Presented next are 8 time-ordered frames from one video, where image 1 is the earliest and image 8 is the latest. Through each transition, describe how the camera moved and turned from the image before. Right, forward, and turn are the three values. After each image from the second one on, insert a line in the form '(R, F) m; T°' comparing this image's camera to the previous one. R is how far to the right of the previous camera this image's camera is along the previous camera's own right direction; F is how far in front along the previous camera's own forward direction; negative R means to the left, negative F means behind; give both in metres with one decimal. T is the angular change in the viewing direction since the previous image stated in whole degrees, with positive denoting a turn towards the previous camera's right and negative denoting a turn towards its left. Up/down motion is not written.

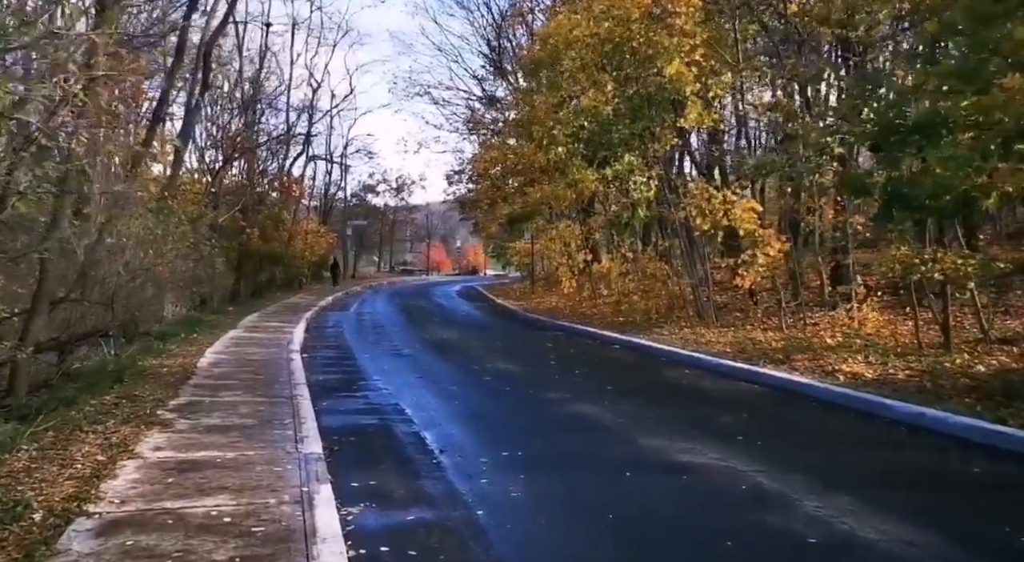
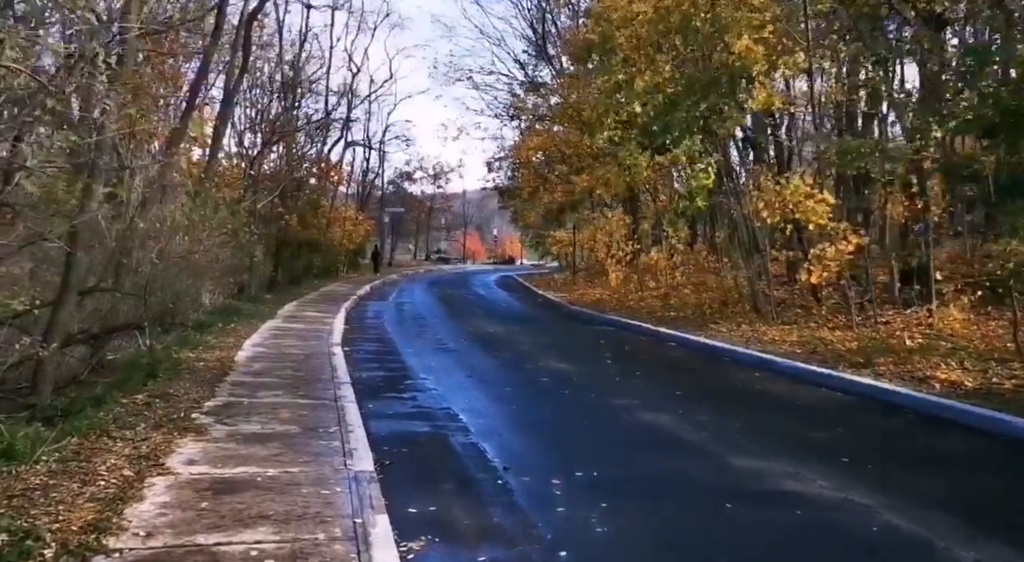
(-0.3, +1.0) m; -2°
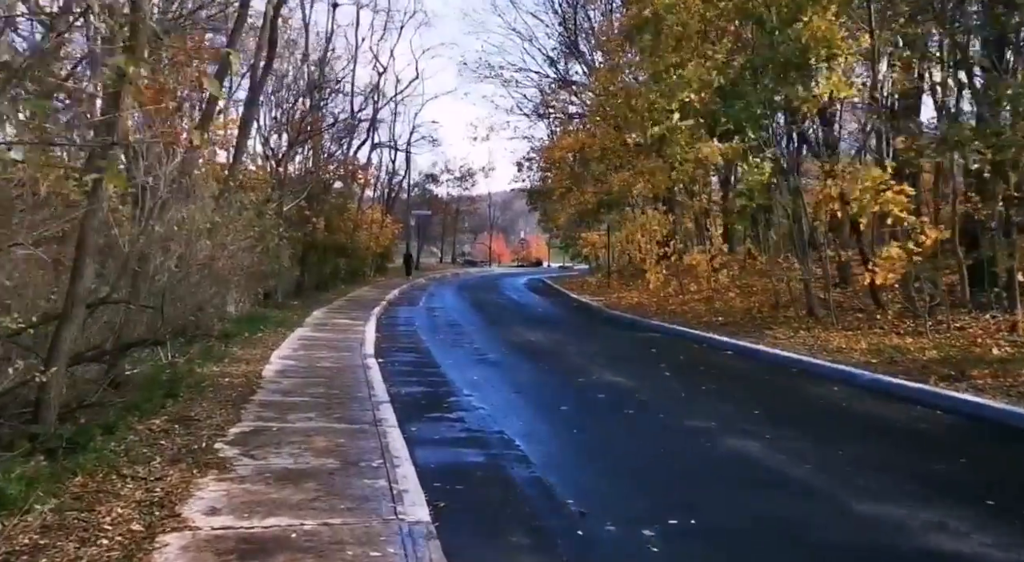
(-0.3, +1.2) m; -1°
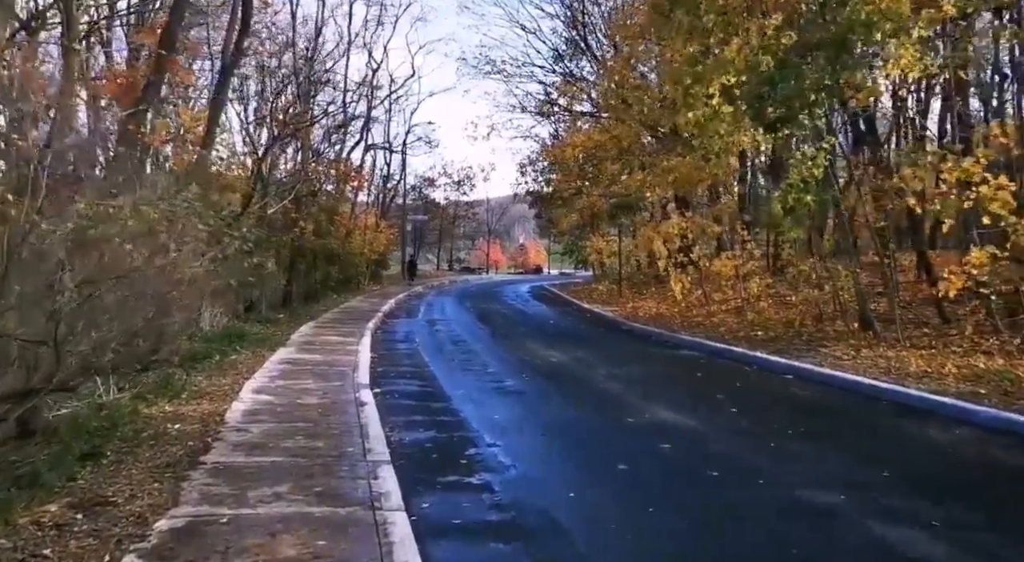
(-0.4, +2.7) m; 0°
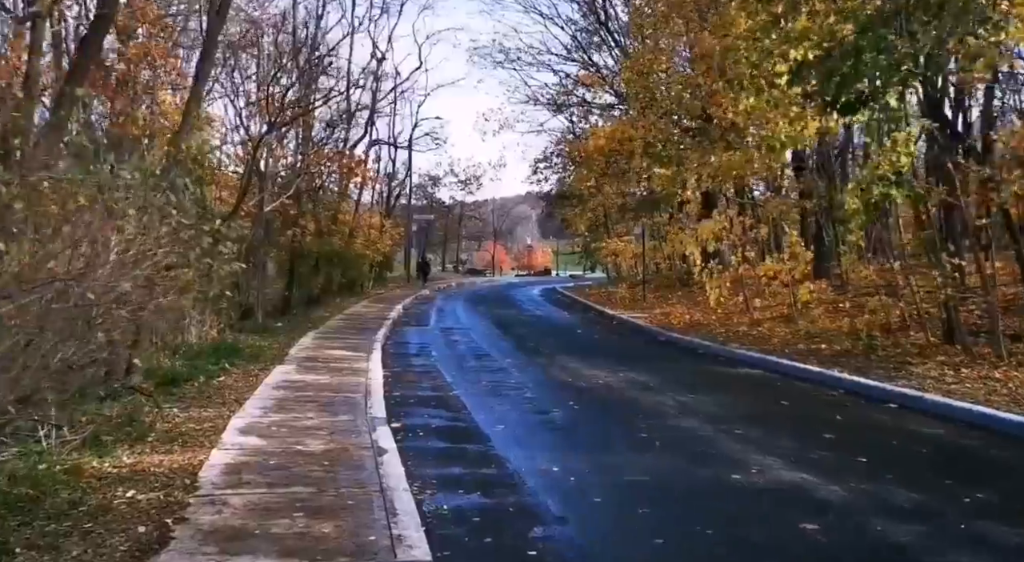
(-0.5, +2.6) m; 0°
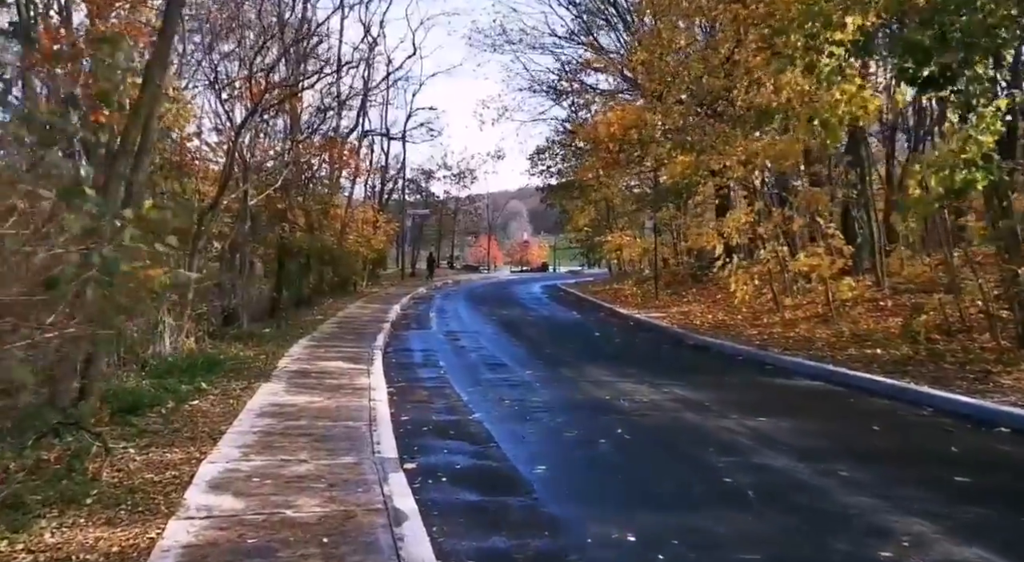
(-0.4, +2.1) m; +1°
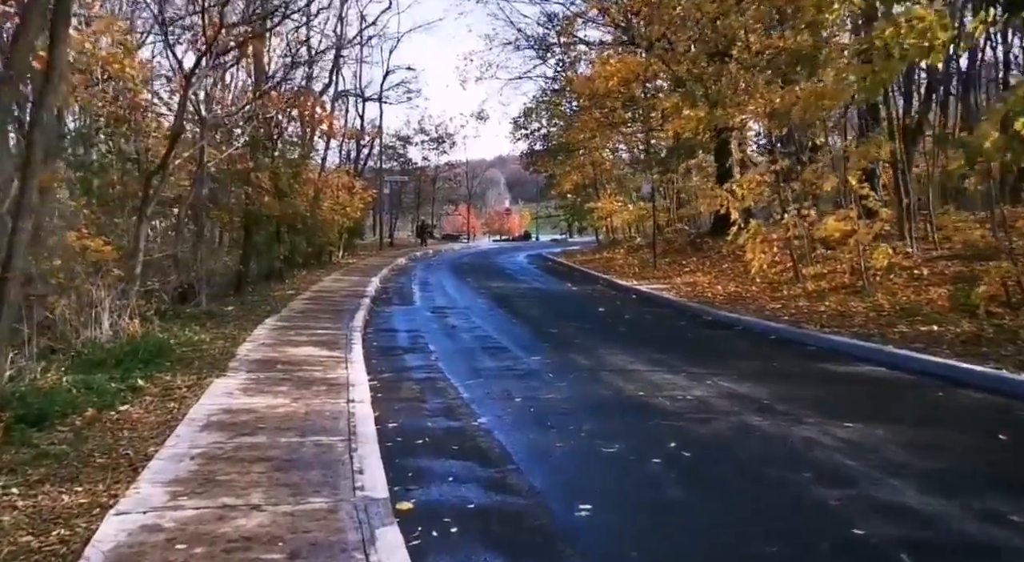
(-0.3, +2.3) m; +1°
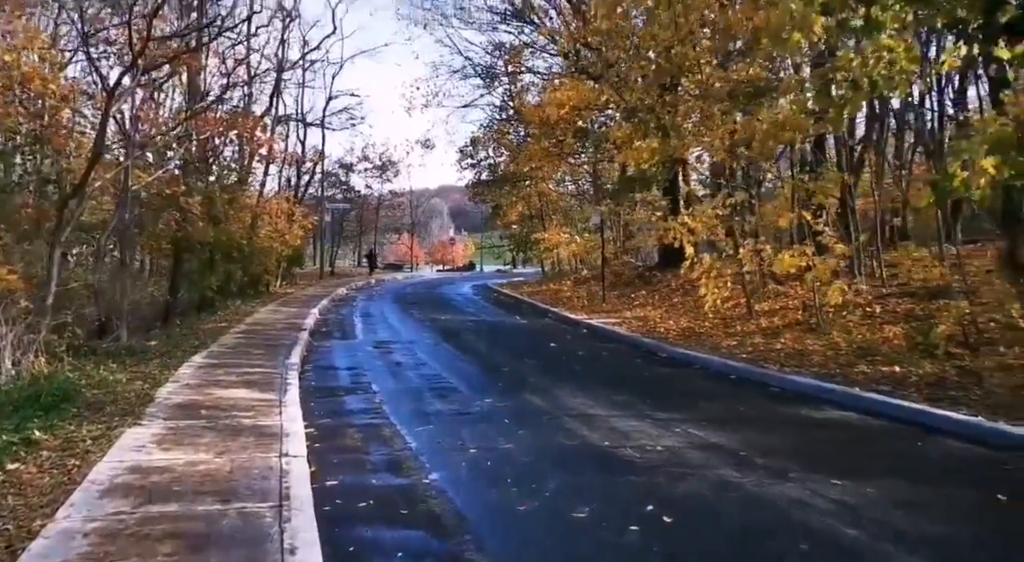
(-0.1, +0.9) m; +3°
